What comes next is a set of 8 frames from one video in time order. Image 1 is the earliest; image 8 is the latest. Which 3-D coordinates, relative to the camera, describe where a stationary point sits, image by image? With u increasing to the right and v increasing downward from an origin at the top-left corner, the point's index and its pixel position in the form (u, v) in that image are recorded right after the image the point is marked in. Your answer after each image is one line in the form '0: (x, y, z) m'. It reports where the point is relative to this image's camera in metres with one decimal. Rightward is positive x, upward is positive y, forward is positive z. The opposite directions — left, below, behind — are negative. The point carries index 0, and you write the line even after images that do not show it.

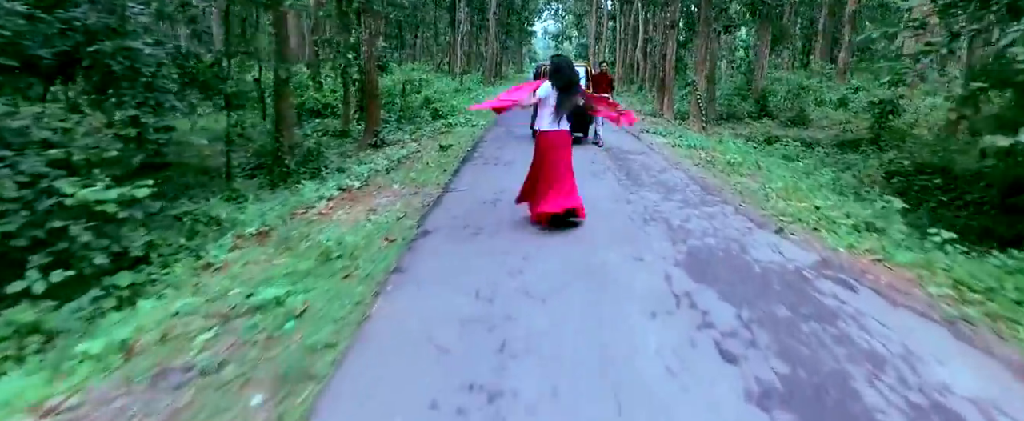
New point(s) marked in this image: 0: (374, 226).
0: (-1.5, -0.2, +5.1) m
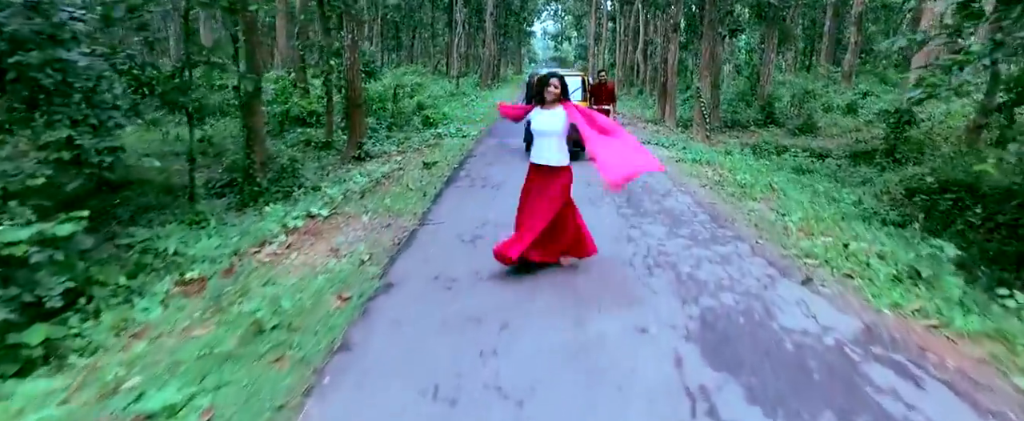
0: (-1.7, -0.6, +4.3) m
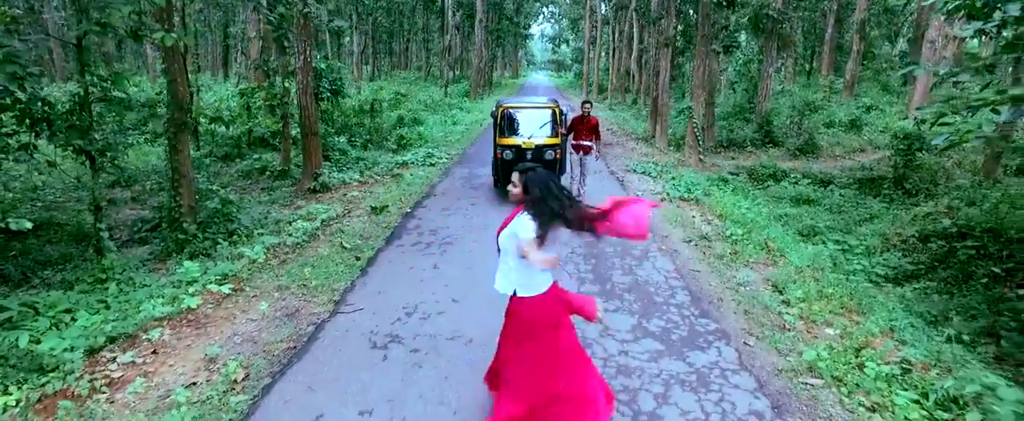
0: (-2.3, -1.4, +3.3) m
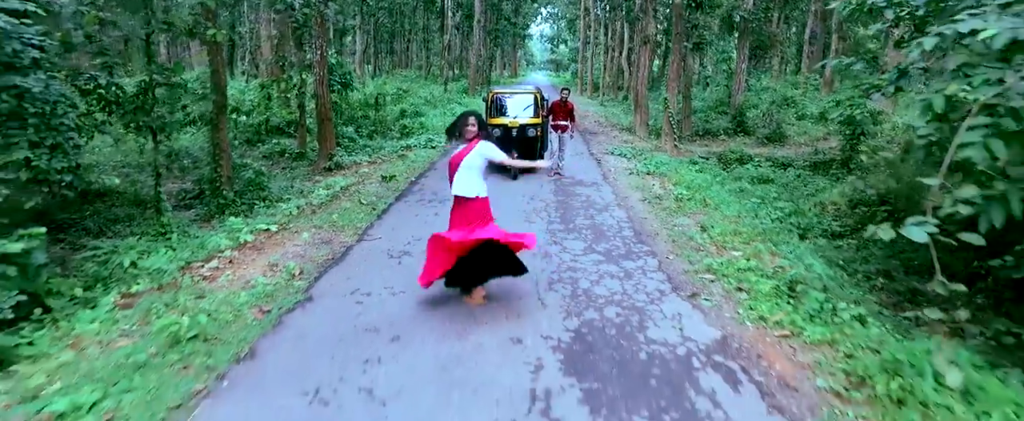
0: (-2.5, -0.8, +4.7) m
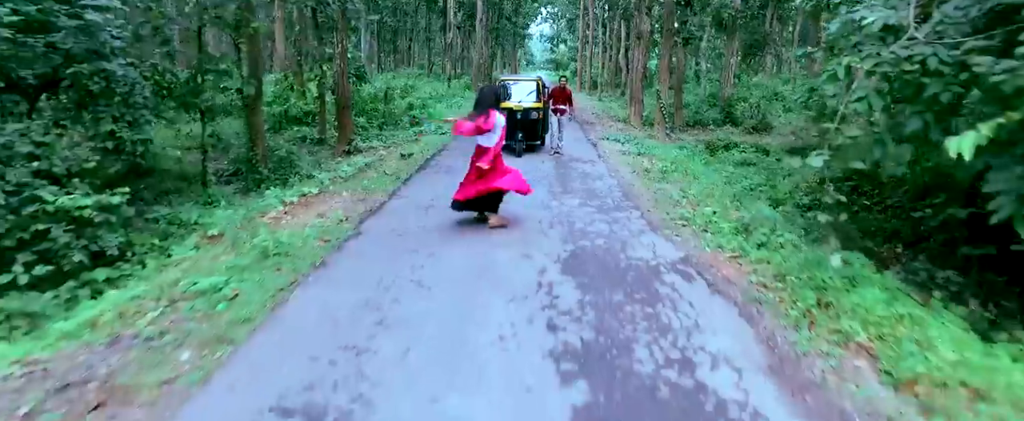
0: (-2.4, -0.2, +5.9) m
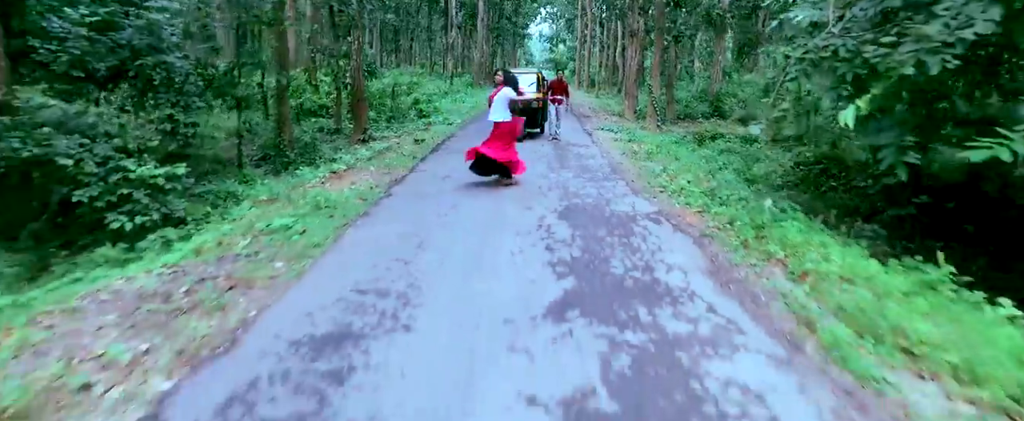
0: (-2.4, +0.3, +7.0) m
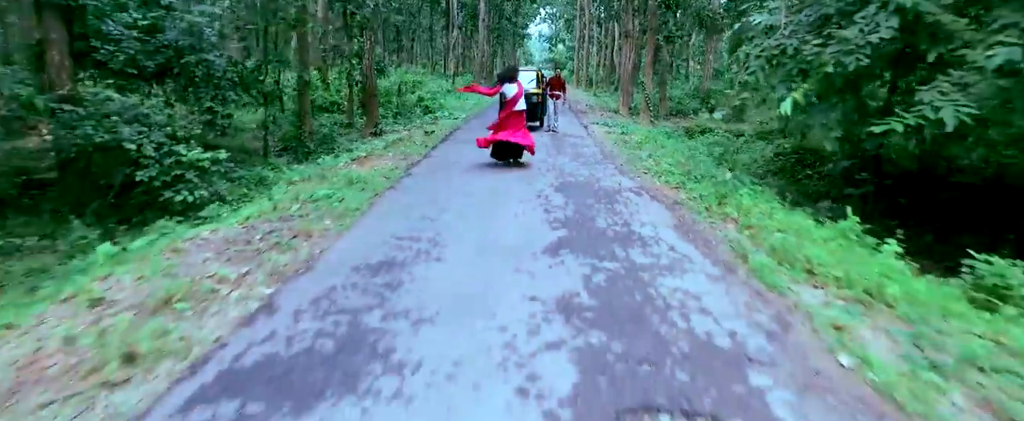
0: (-2.3, +0.7, +8.1) m
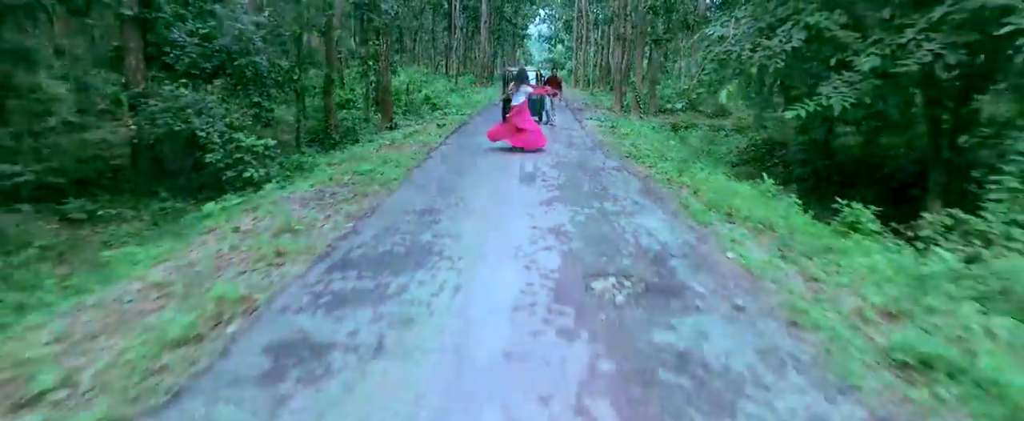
0: (-2.2, +1.1, +9.8) m
